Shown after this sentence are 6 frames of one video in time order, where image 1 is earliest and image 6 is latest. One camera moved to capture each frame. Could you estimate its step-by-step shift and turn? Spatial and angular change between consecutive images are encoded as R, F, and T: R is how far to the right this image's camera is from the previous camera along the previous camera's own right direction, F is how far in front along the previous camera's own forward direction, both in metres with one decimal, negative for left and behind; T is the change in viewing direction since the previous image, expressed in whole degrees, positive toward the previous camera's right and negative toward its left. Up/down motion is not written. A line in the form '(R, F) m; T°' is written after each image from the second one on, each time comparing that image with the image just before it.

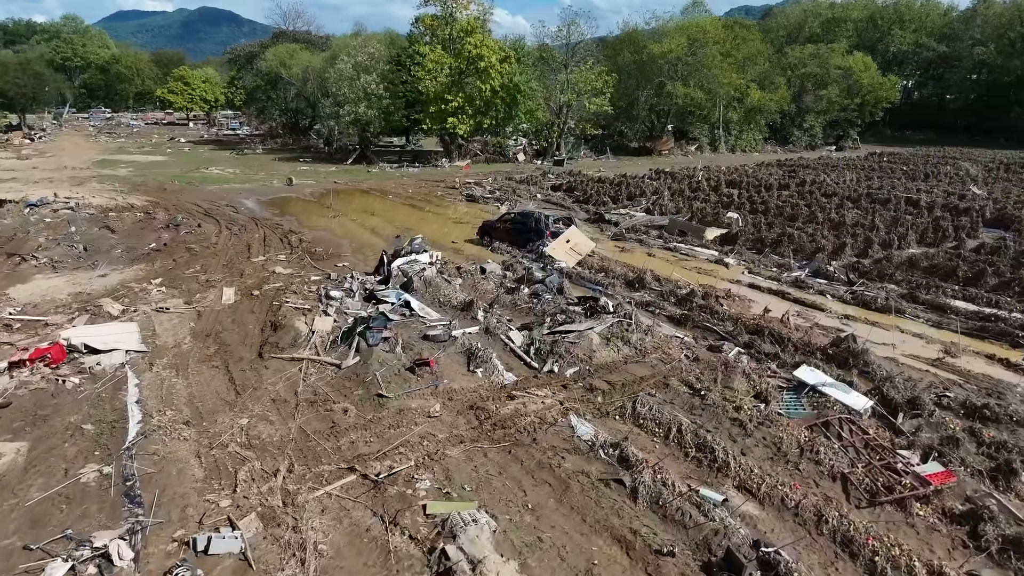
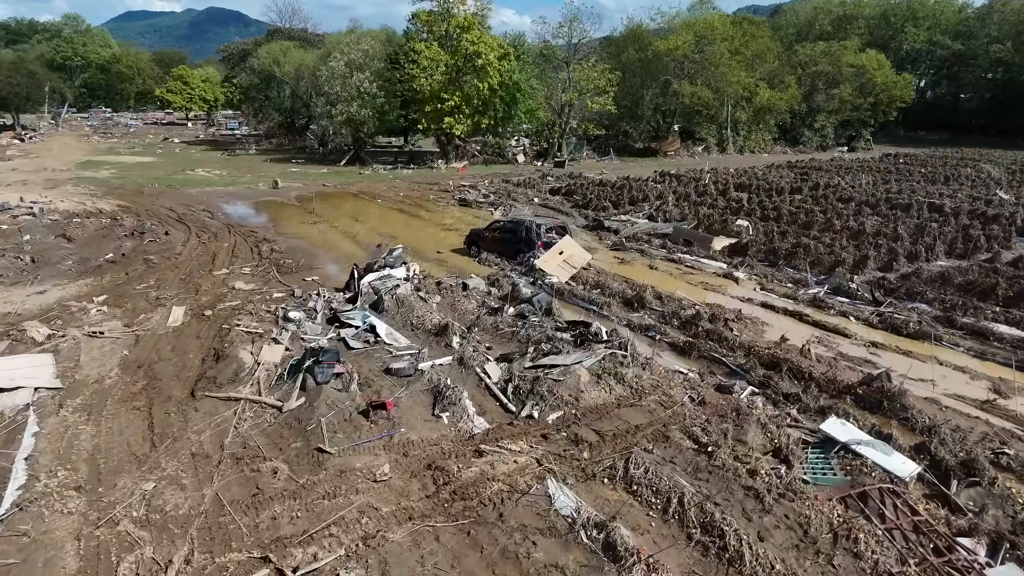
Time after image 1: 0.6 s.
(+0.4, +1.6) m; 0°
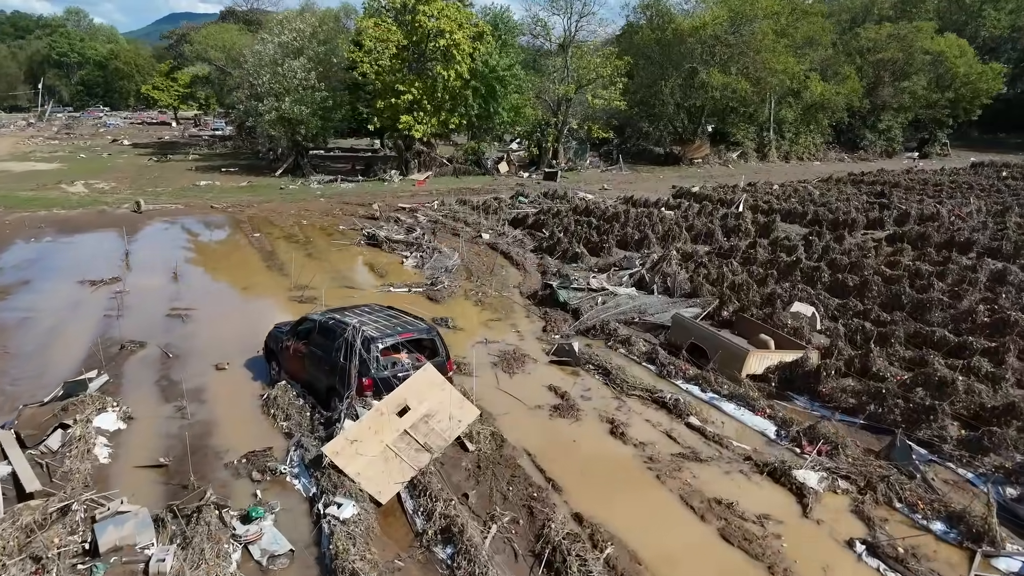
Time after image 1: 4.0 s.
(+2.5, +8.9) m; -3°
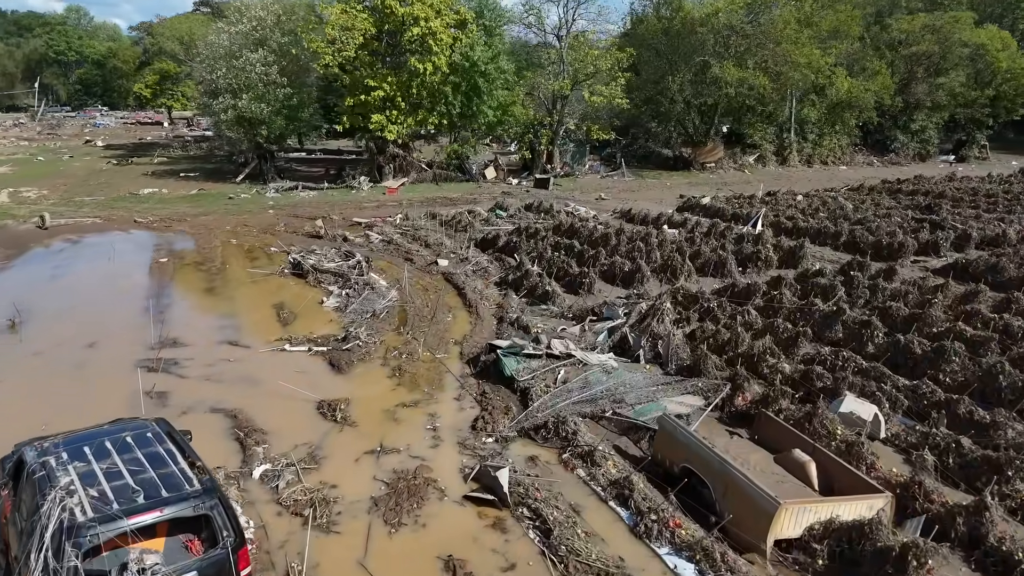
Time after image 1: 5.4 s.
(+1.0, +3.6) m; -1°
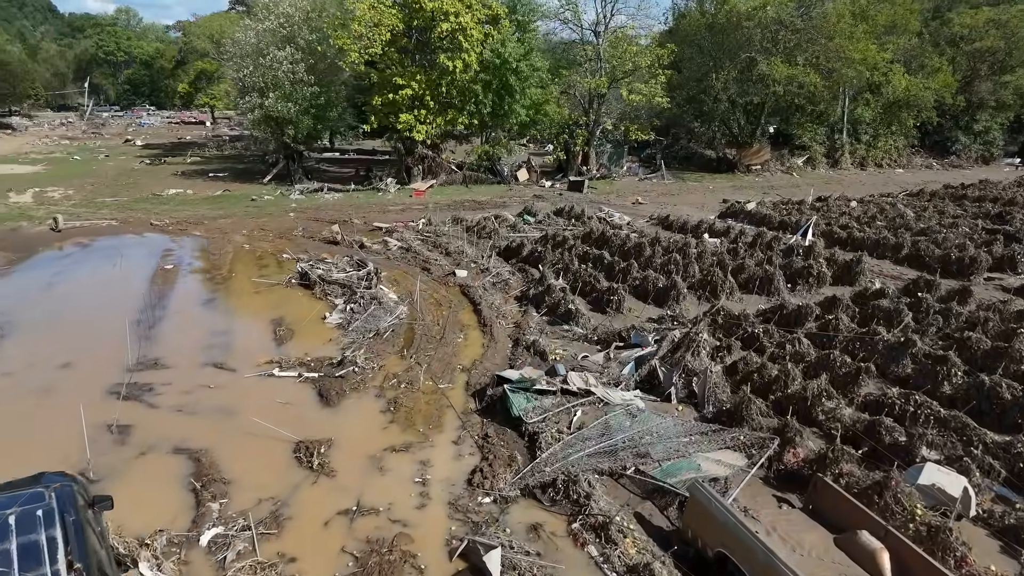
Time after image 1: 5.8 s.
(+0.3, +1.2) m; -3°
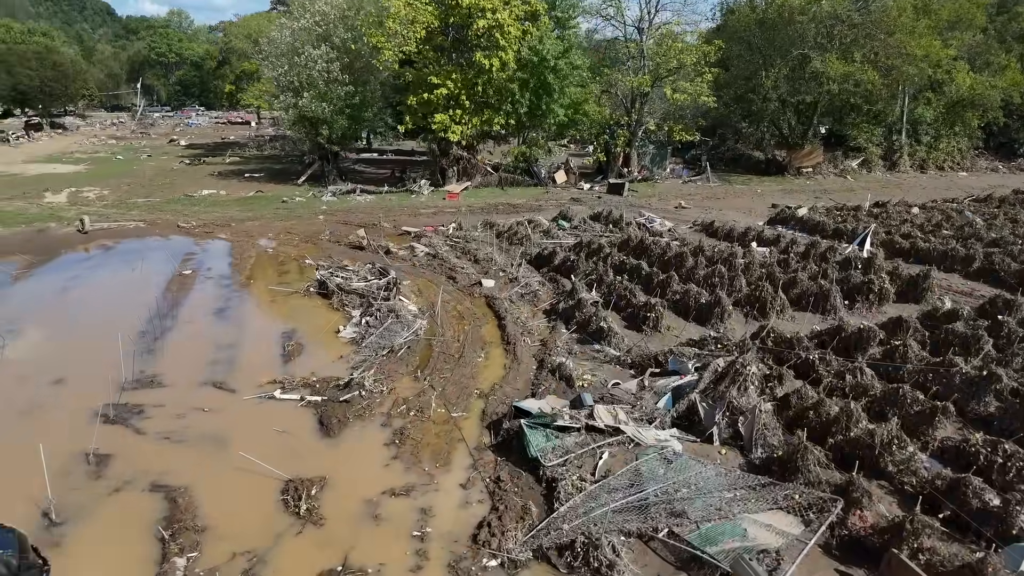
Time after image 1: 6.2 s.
(+0.2, +0.9) m; -3°
